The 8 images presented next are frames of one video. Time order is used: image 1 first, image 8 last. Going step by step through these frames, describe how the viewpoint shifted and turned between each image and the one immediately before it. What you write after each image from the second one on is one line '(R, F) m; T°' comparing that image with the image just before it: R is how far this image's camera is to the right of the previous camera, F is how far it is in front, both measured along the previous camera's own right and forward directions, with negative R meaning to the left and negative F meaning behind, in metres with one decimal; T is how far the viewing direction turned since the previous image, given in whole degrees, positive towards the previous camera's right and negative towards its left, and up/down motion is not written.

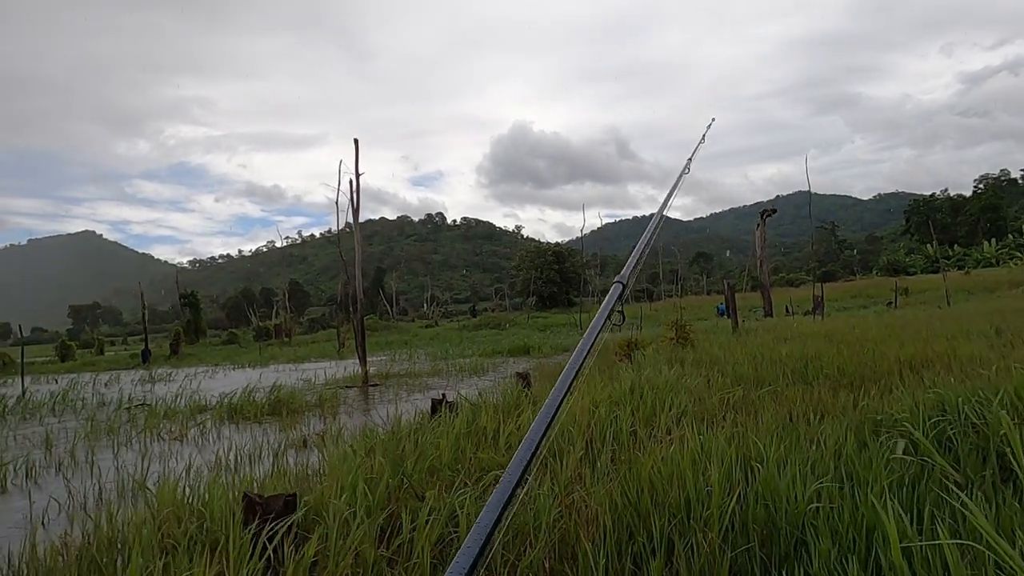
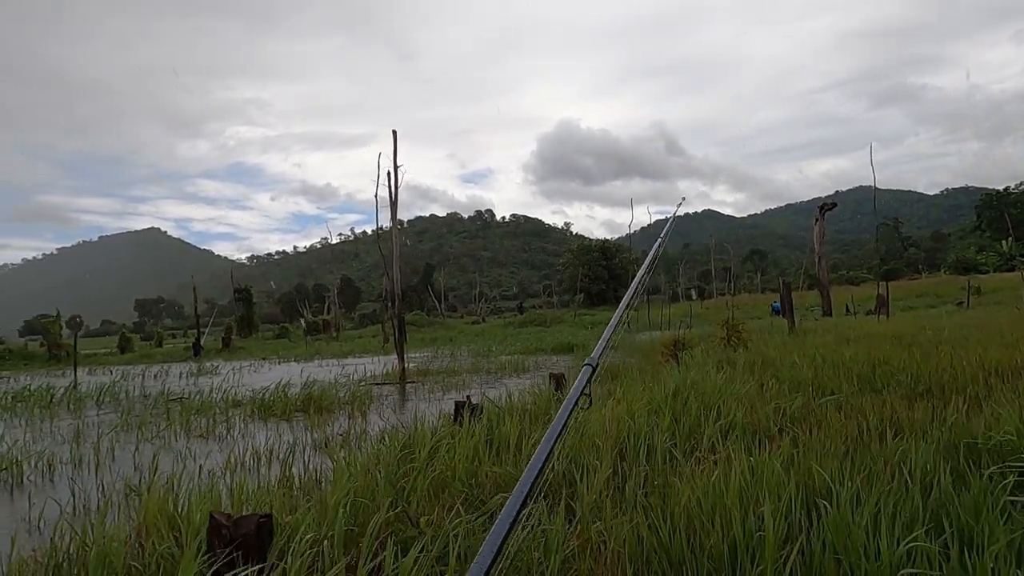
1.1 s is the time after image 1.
(+0.1, +0.4) m; -4°
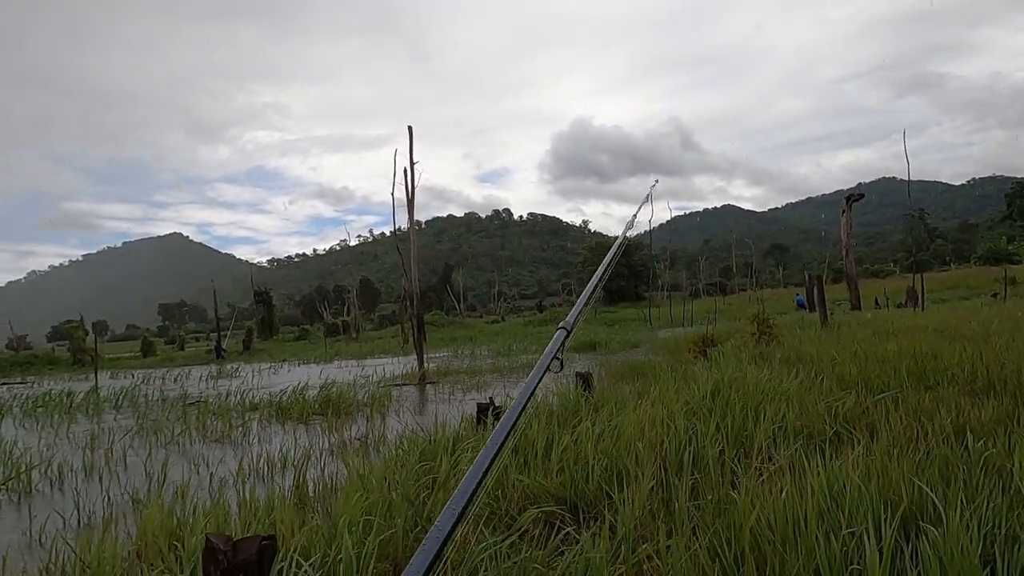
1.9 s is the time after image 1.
(0.0, +0.3) m; -2°
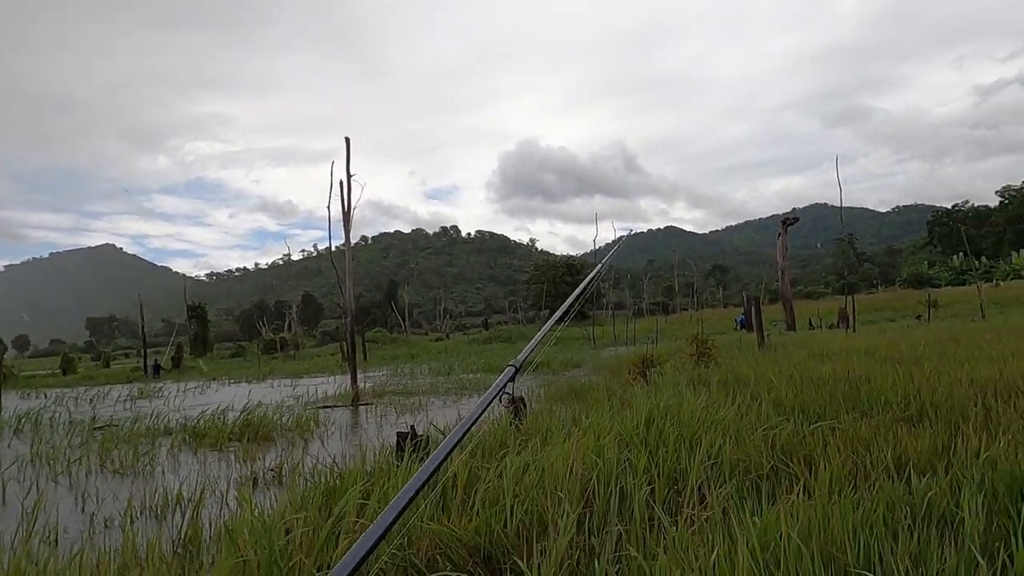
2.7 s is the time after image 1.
(+0.1, +0.3) m; +5°
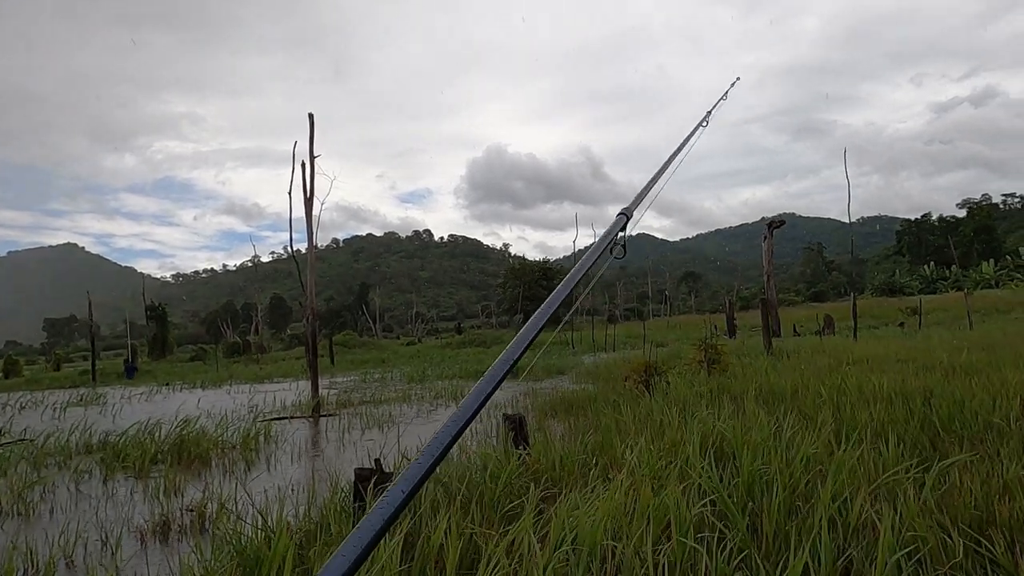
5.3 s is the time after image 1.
(-0.2, +1.1) m; +2°
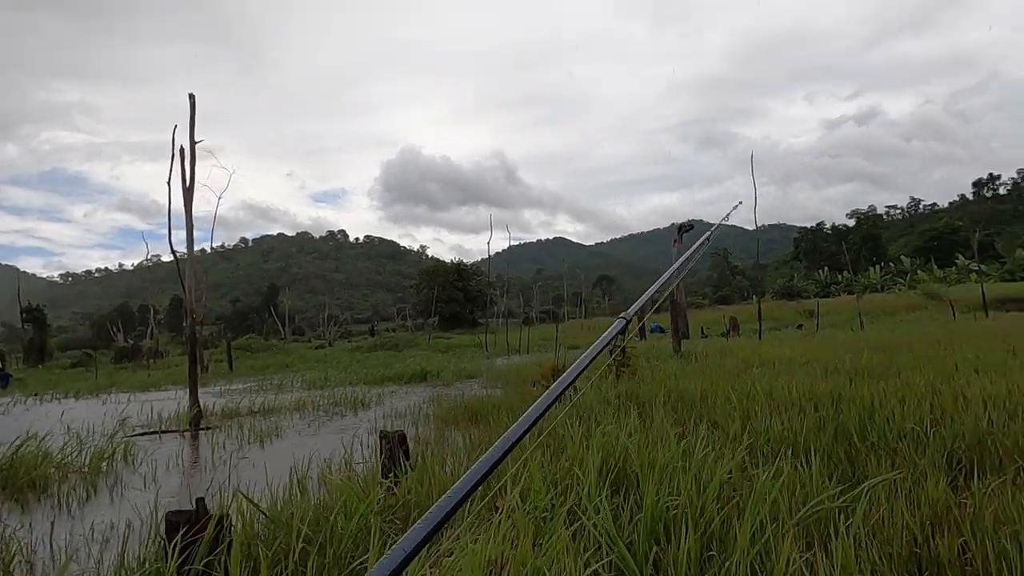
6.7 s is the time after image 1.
(+0.2, +0.5) m; +7°
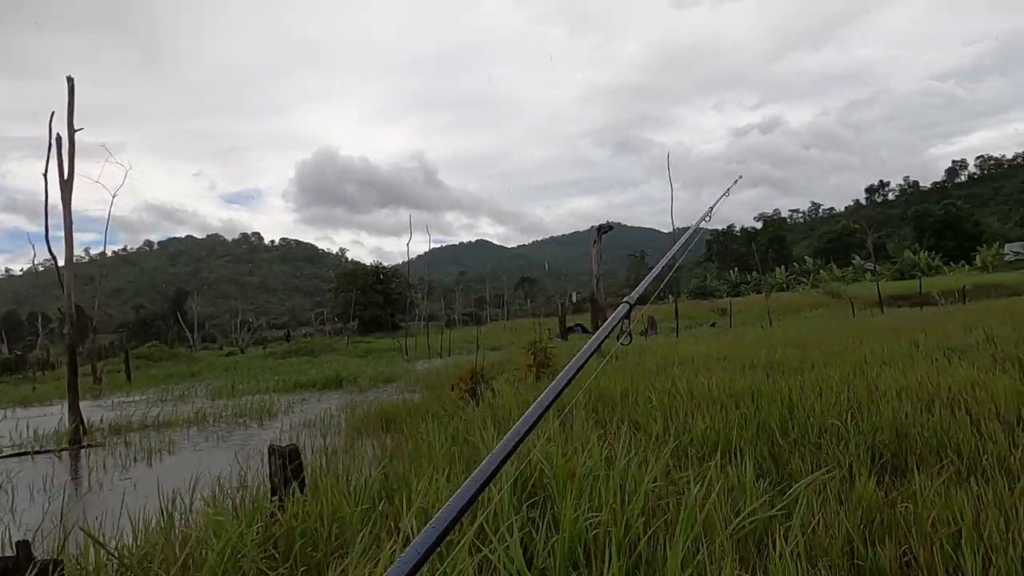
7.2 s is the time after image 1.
(+0.1, +0.3) m; +7°
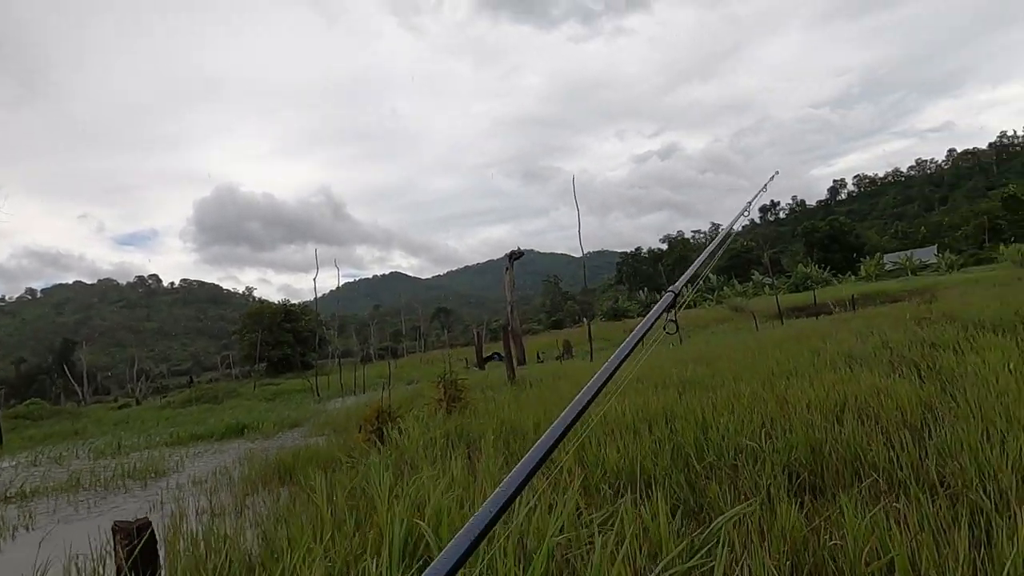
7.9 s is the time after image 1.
(+0.1, +0.3) m; +7°
